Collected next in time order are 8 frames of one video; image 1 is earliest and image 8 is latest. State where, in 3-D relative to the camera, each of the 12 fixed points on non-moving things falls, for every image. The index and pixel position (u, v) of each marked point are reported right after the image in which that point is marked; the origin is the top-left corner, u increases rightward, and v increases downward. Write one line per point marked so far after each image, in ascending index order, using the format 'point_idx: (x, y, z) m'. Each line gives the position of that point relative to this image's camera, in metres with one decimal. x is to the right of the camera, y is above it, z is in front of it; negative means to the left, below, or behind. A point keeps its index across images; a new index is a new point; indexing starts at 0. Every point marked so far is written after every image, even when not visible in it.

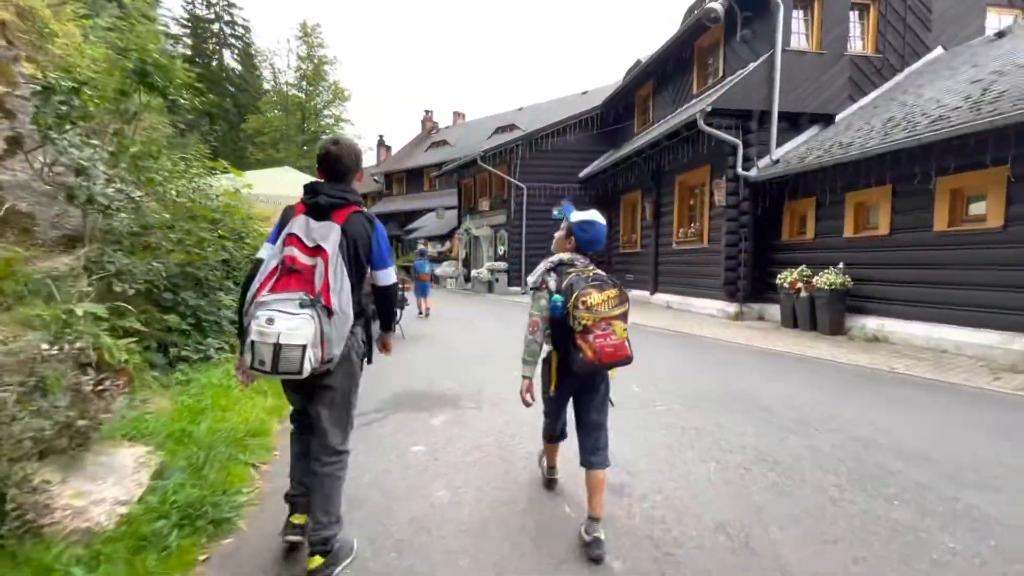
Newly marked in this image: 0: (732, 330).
0: (+4.1, -0.8, +8.9) m
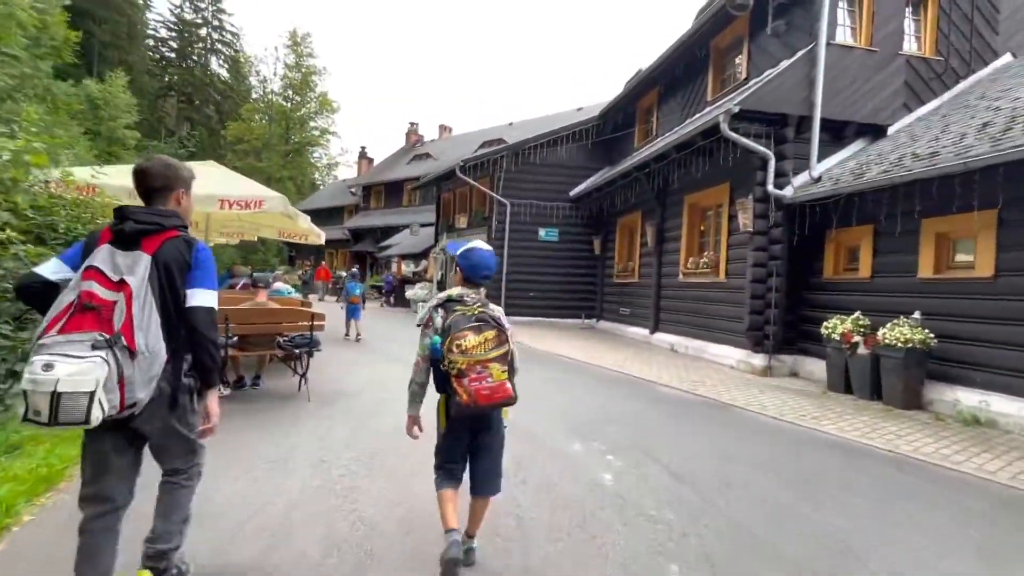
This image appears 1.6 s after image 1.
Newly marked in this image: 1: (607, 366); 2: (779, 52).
0: (+3.5, -1.5, +6.8) m
1: (+1.6, -1.4, +8.3) m
2: (+4.9, +4.4, +8.9) m
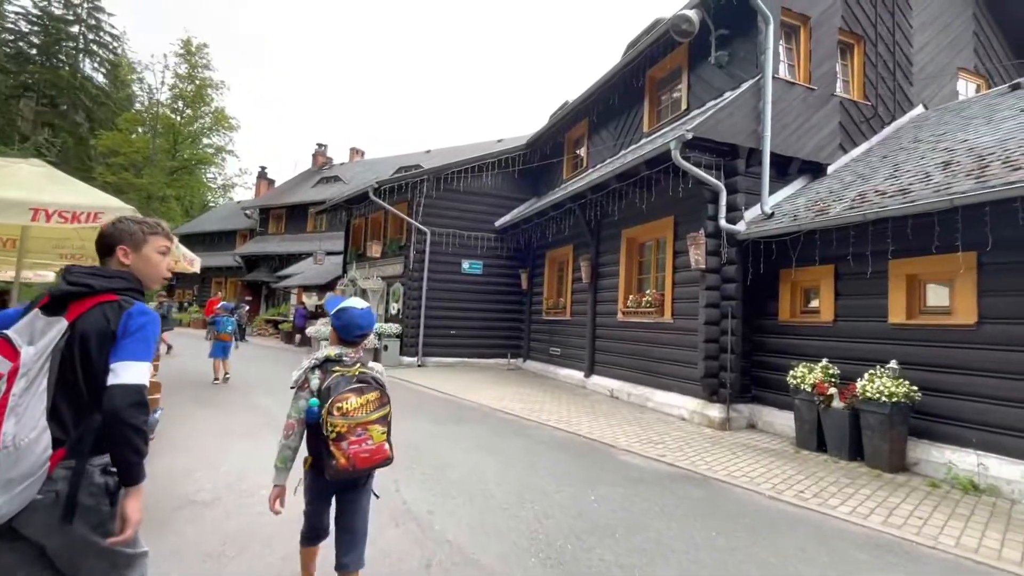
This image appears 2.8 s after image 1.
0: (+2.7, -2.0, +5.8) m
1: (+0.6, -2.0, +7.0) m
2: (+3.7, +3.7, +8.6) m
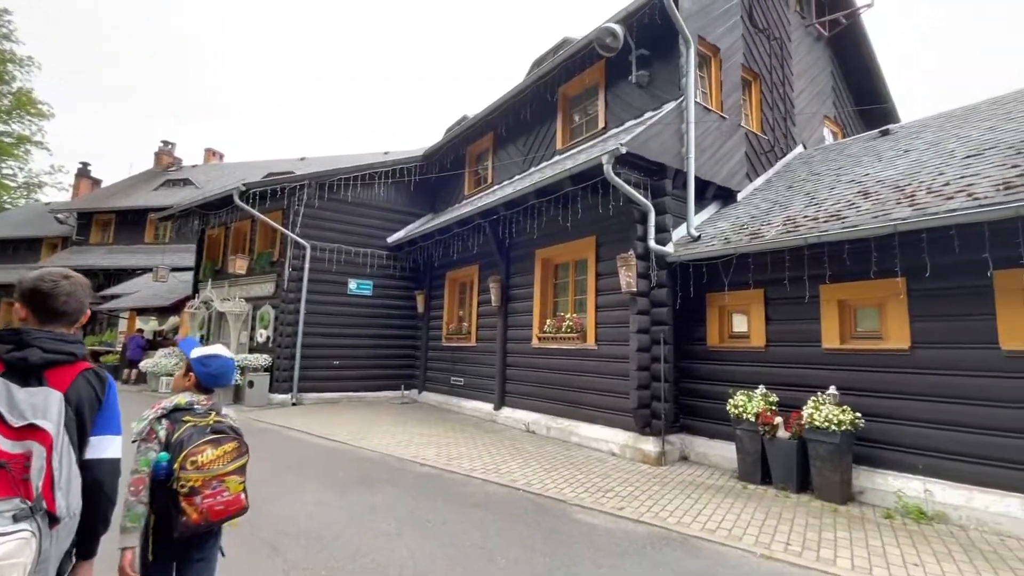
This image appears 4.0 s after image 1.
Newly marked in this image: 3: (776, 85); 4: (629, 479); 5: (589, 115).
0: (+2.0, -2.3, +5.3) m
1: (-0.4, -2.3, +5.9) m
2: (+2.3, +3.2, +8.5) m
3: (+5.3, +4.1, +9.7) m
4: (+1.4, -2.3, +5.9) m
5: (+1.6, +3.4, +9.7) m
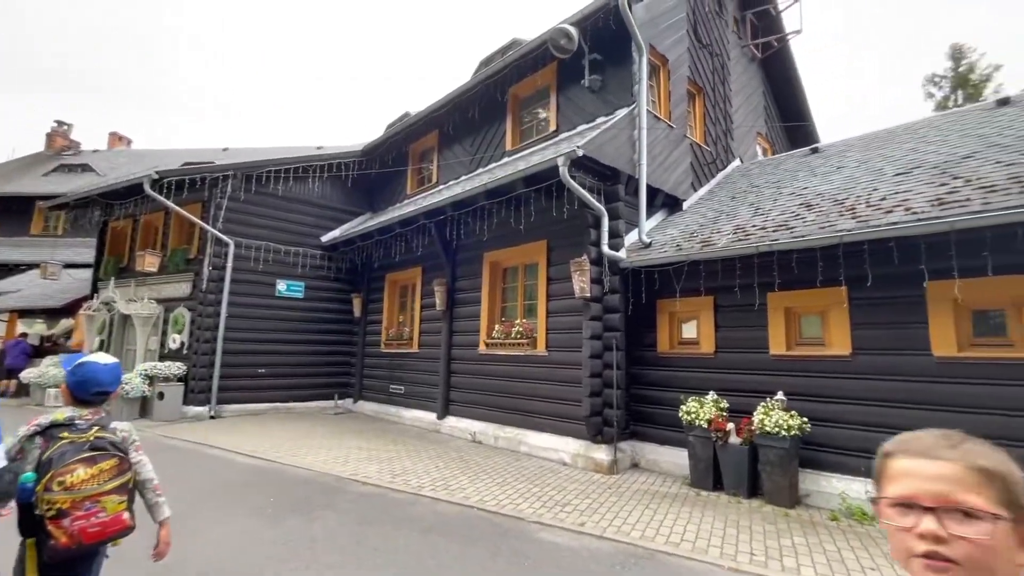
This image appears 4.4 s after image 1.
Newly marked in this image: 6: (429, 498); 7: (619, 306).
0: (+1.5, -2.4, +5.2) m
1: (-0.9, -2.3, +5.5) m
2: (+1.4, +3.2, +8.4) m
3: (+4.3, +3.9, +10.1) m
4: (+0.9, -2.4, +5.7) m
5: (+0.6, +3.3, +9.5) m
6: (-0.9, -2.3, +5.2) m
7: (+1.6, -0.3, +7.1) m
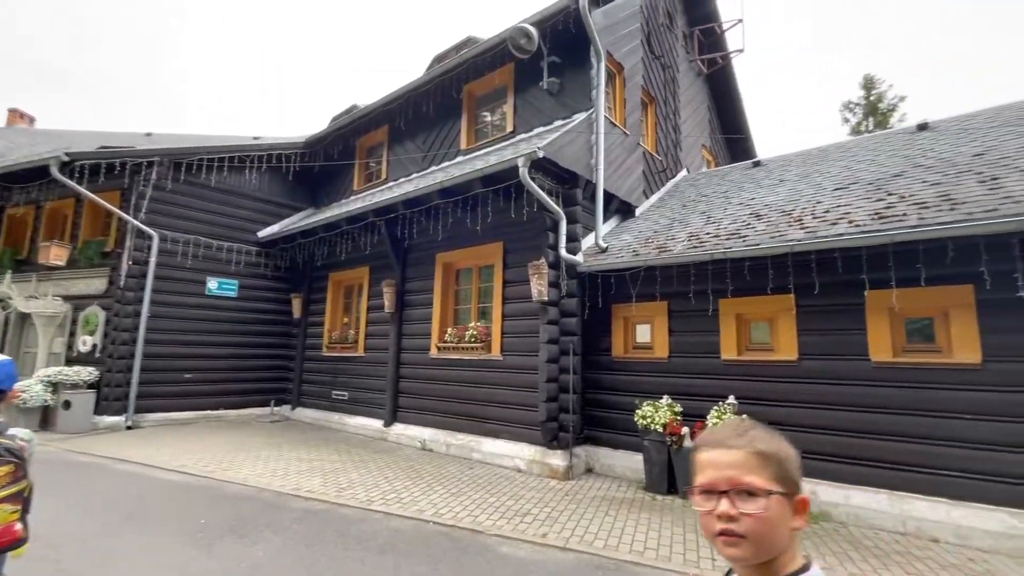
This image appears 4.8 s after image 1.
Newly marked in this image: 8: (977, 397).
0: (+1.1, -2.4, +5.1) m
1: (-1.4, -2.3, +5.1) m
2: (+0.7, +3.1, +8.4) m
3: (+3.3, +3.8, +10.4) m
4: (+0.4, -2.4, +5.6) m
5: (-0.3, +3.3, +9.4) m
6: (-1.3, -2.3, +4.9) m
7: (+0.9, -0.3, +7.1) m
8: (+4.5, -1.1, +4.7) m
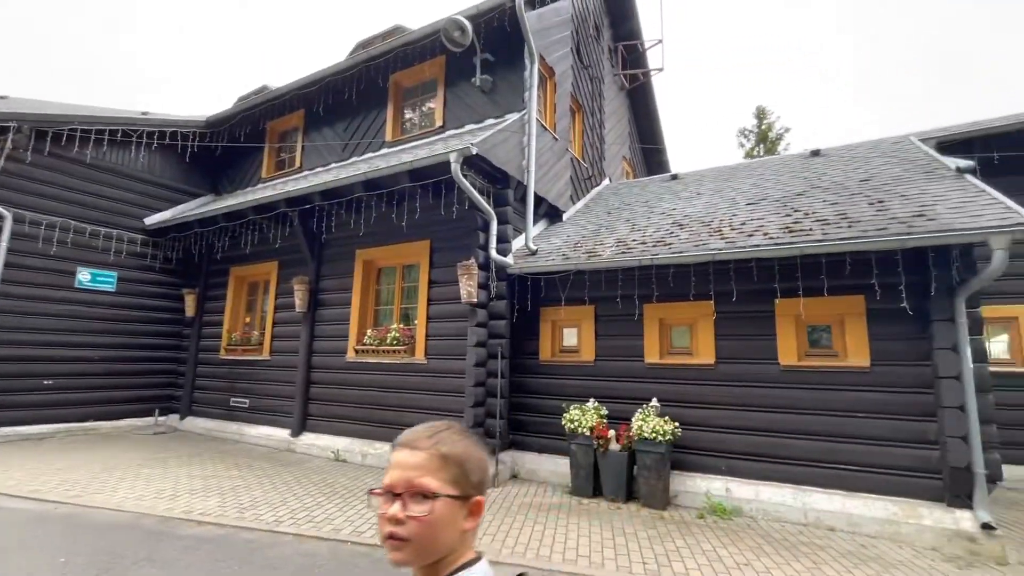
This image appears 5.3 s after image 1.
0: (+0.3, -2.4, +5.0) m
1: (-2.1, -2.3, +4.6) m
2: (-0.5, +3.1, +8.2) m
3: (+1.8, +3.7, +10.6) m
4: (-0.5, -2.4, +5.4) m
5: (-1.6, +3.3, +9.0) m
6: (-2.0, -2.2, +4.4) m
7: (-0.1, -0.3, +6.9) m
8: (+3.8, -1.2, +5.2) m
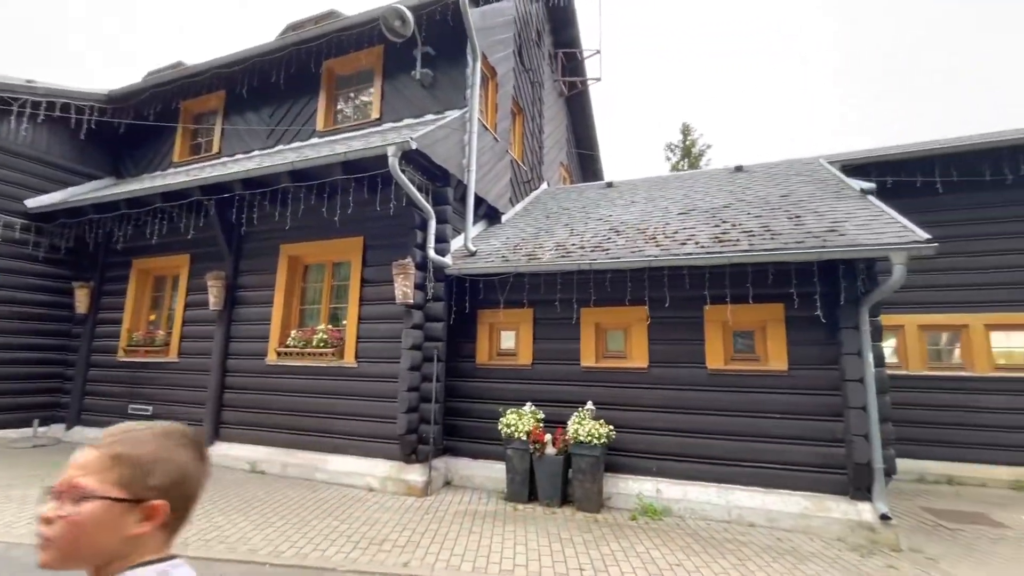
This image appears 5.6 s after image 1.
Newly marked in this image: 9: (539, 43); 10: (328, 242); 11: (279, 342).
0: (-0.4, -2.4, +4.9) m
1: (-2.7, -2.2, +4.1) m
2: (-1.5, +3.1, +8.0) m
3: (+0.5, +3.6, +10.7) m
4: (-1.2, -2.4, +5.1) m
5: (-2.7, +3.3, +8.6) m
6: (-2.6, -2.2, +4.0) m
7: (-1.0, -0.4, +6.7) m
8: (+3.1, -1.3, +5.6) m
9: (+0.6, +5.8, +11.4) m
10: (-2.8, +0.7, +7.3) m
11: (-3.6, -0.8, +7.4) m
